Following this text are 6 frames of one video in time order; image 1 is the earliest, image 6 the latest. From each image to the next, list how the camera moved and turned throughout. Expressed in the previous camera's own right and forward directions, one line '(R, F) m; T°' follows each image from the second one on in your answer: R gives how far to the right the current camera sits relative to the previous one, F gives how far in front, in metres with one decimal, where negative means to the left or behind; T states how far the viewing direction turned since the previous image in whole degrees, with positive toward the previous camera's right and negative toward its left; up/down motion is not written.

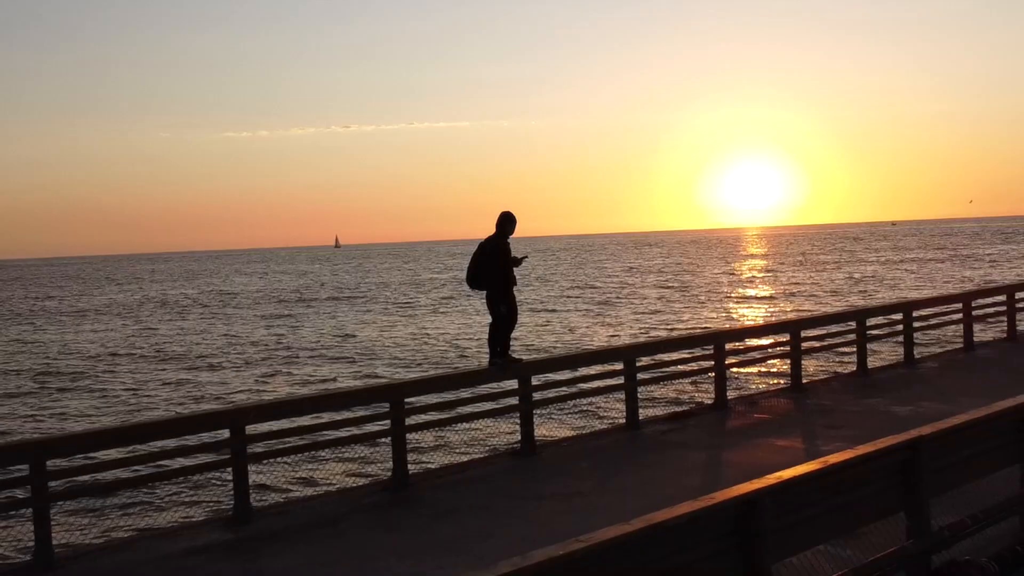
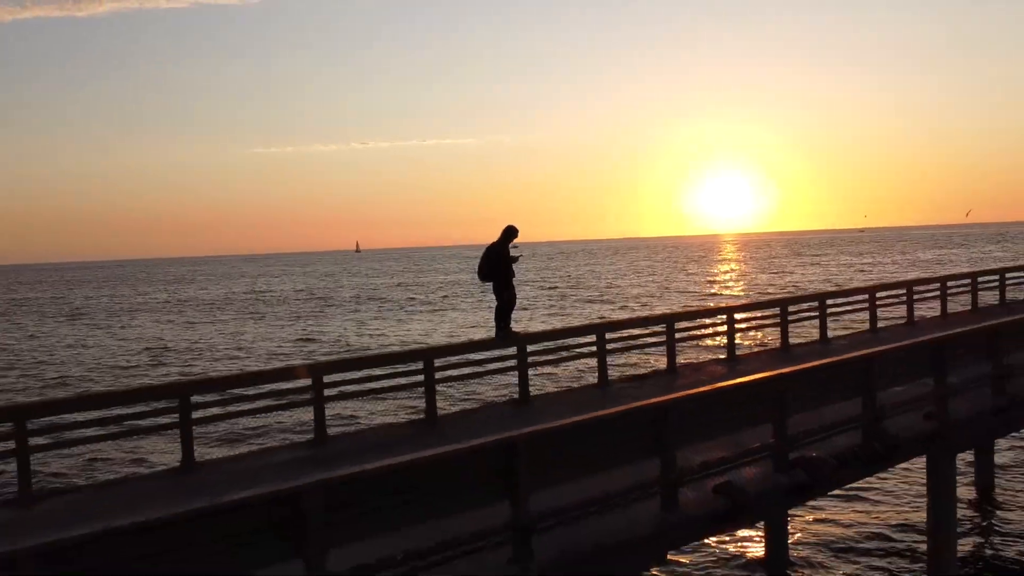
(0.0, -3.4) m; 0°
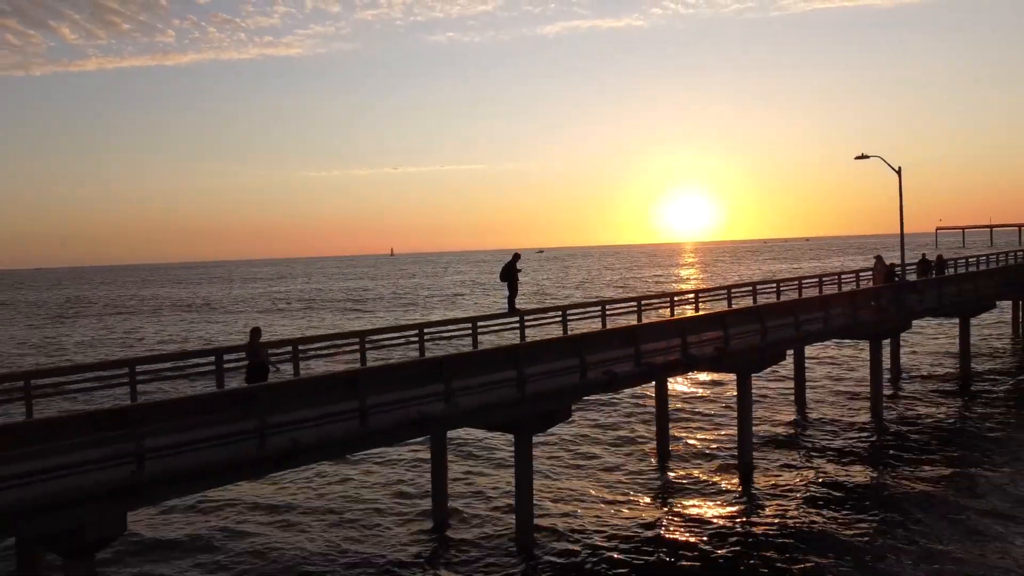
(-0.1, -11.5) m; 0°
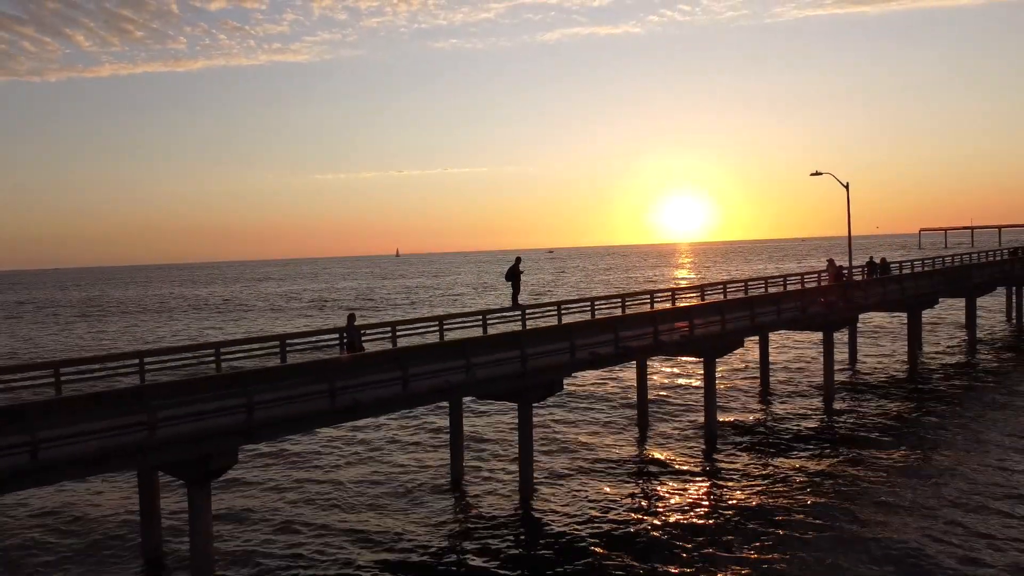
(0.0, -1.7) m; 0°
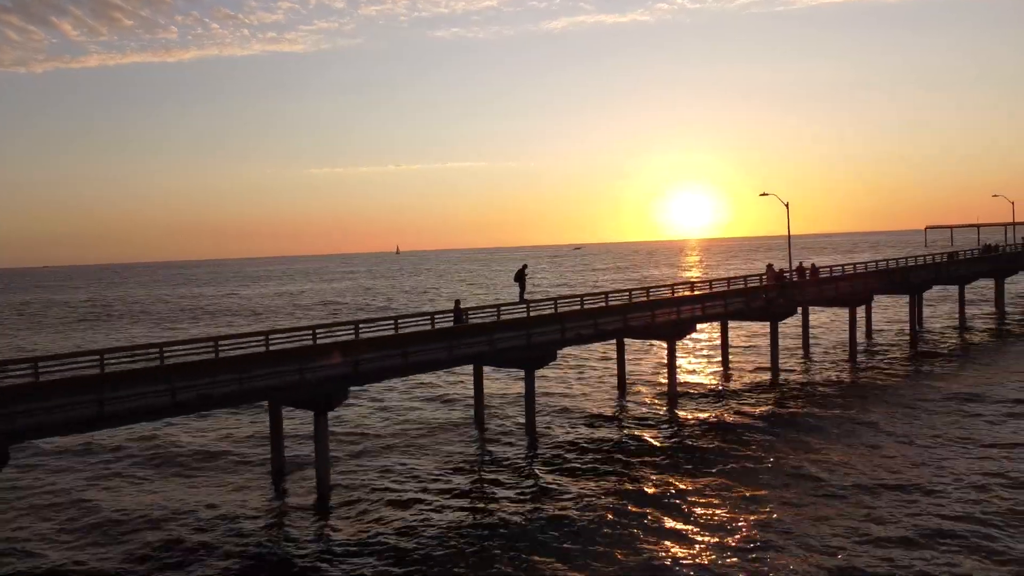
(-0.1, -1.7) m; 0°
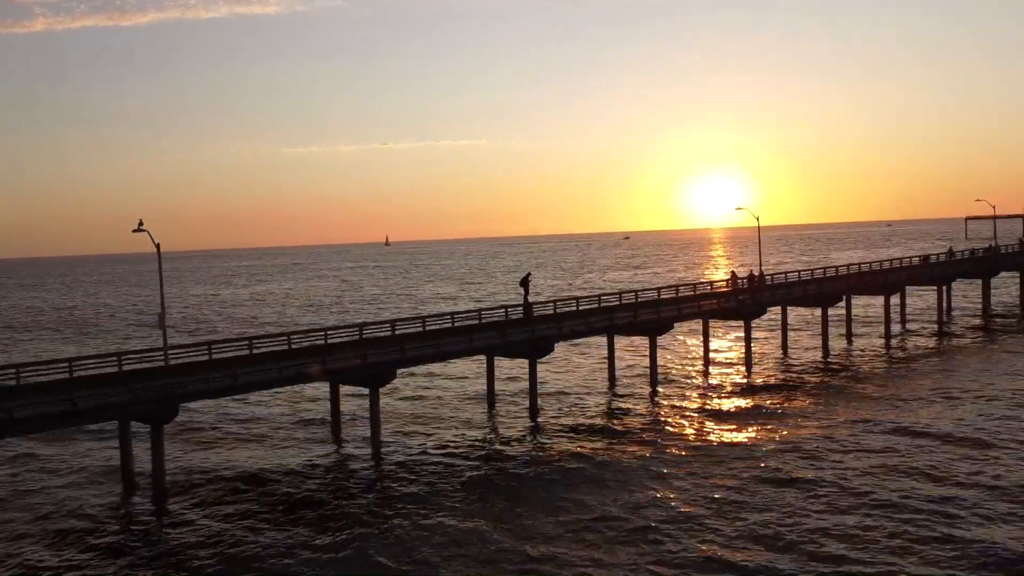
(+0.4, -3.1) m; -2°
